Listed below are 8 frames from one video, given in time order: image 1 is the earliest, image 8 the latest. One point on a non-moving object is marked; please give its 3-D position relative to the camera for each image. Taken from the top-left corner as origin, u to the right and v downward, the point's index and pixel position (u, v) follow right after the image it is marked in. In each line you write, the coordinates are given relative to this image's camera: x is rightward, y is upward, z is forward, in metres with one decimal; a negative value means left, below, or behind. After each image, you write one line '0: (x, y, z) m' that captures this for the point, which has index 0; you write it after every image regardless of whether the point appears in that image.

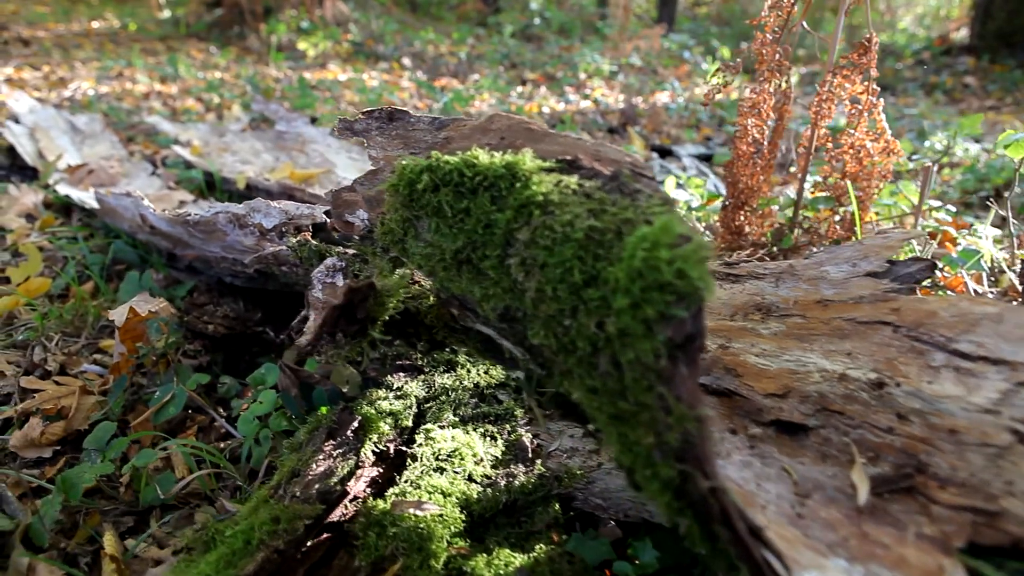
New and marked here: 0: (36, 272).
0: (-4.5, +0.1, +2.8) m
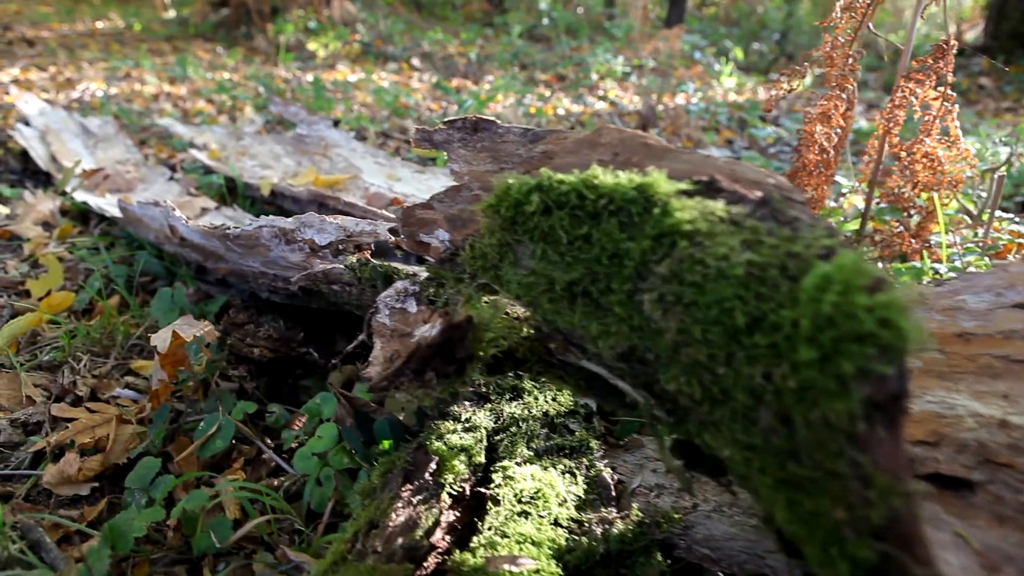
0: (-4.1, 0.0, +2.6) m
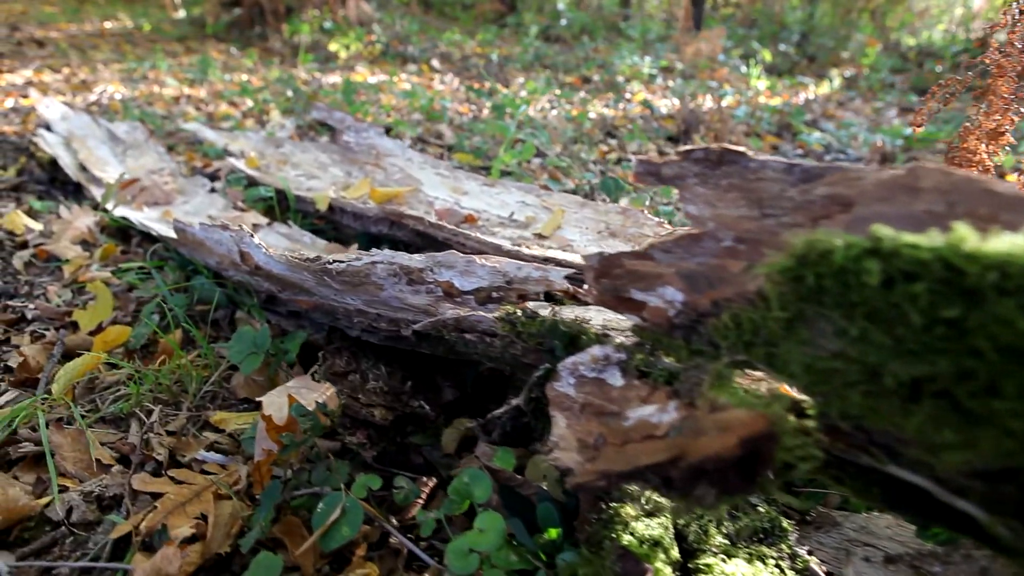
0: (-3.2, -0.2, +2.3) m
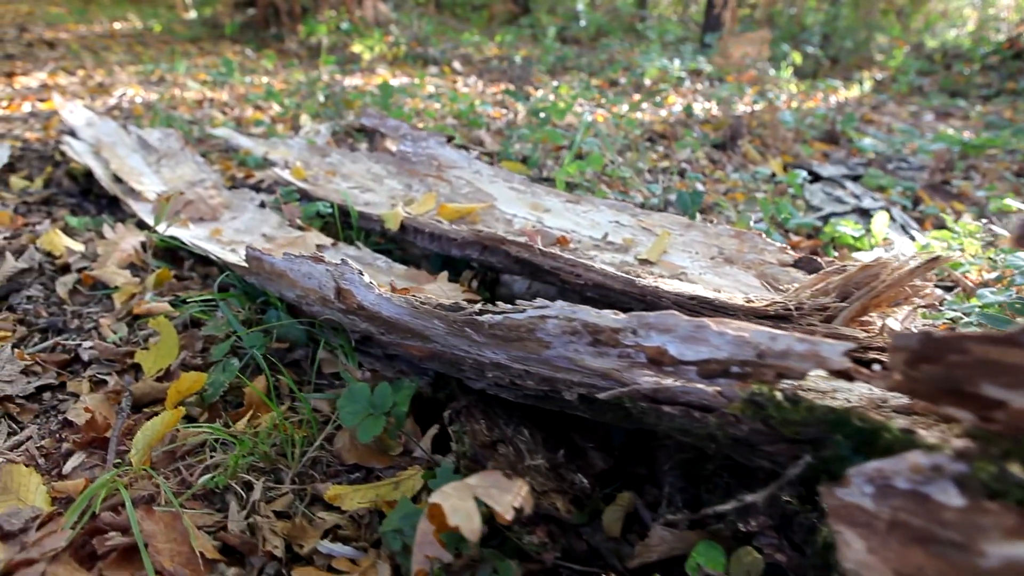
0: (-2.3, -0.5, +2.1) m
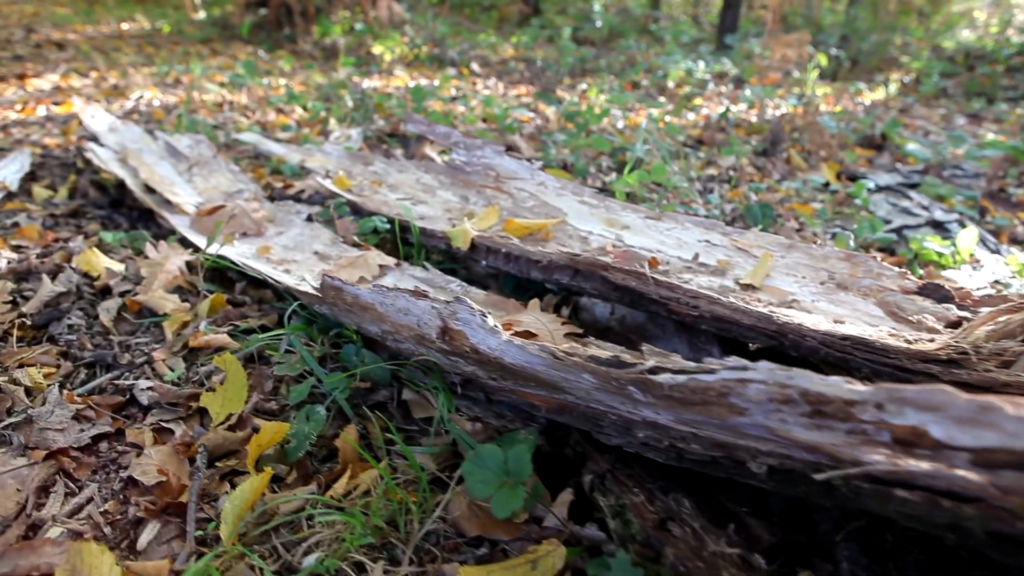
0: (-1.6, -0.7, +1.8) m
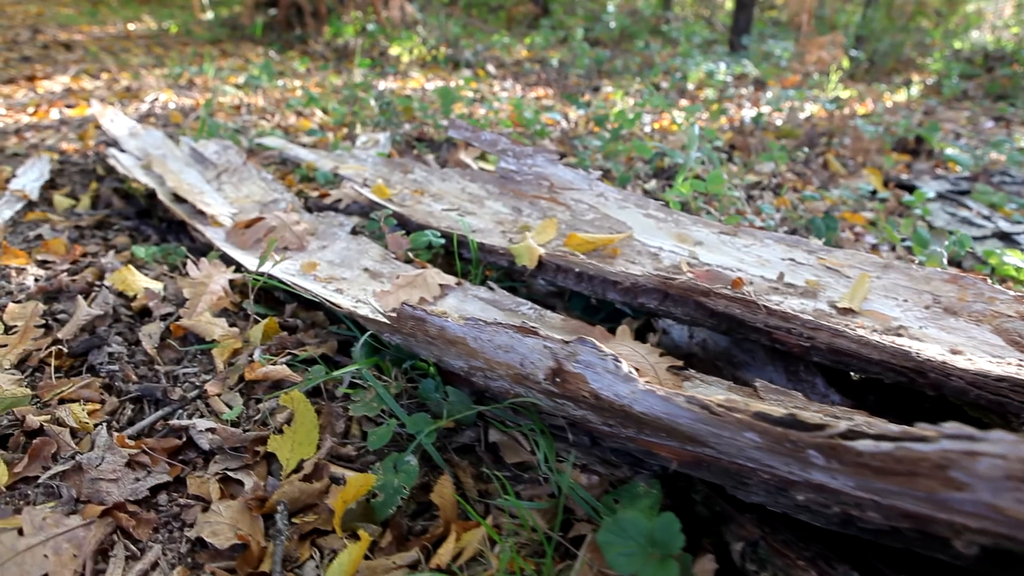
0: (-1.1, -0.9, +1.6) m
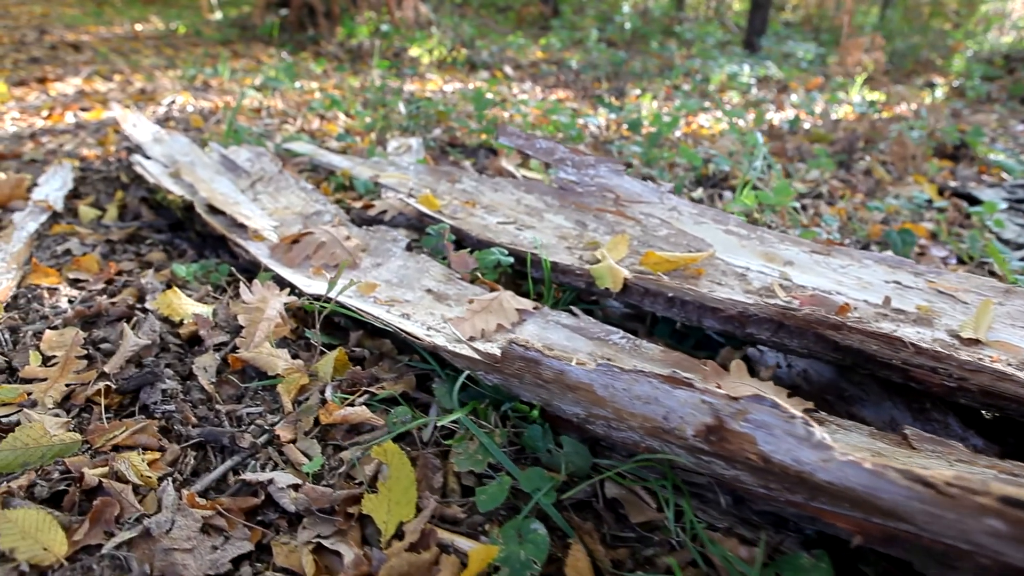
0: (-0.4, -1.1, +1.4) m
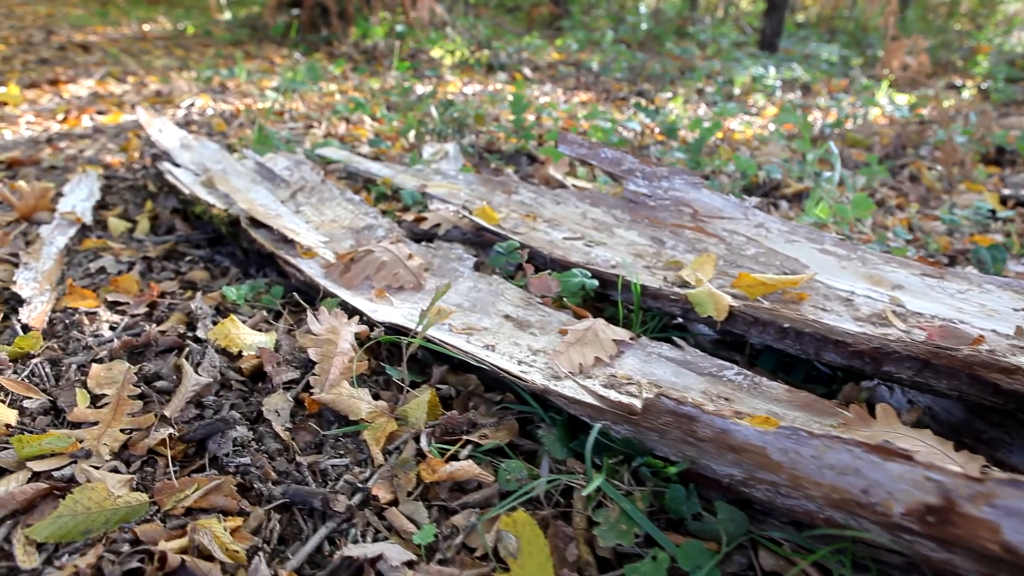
0: (+0.2, -1.3, +1.2) m
